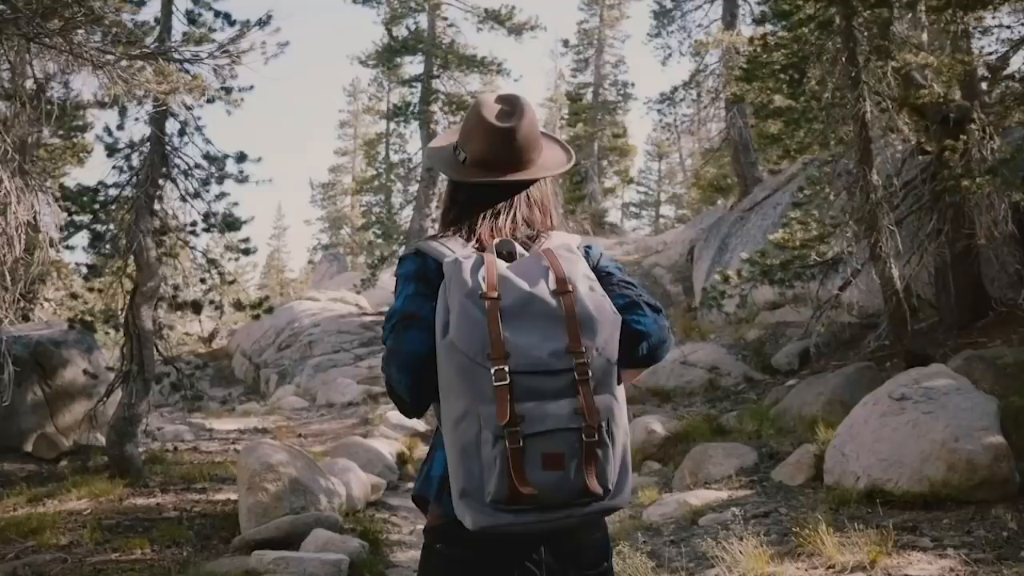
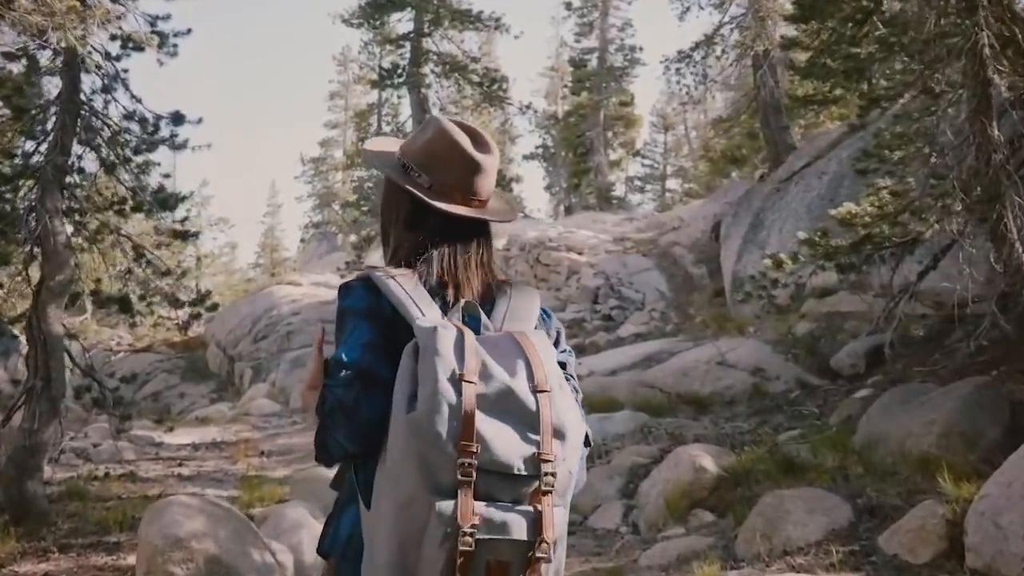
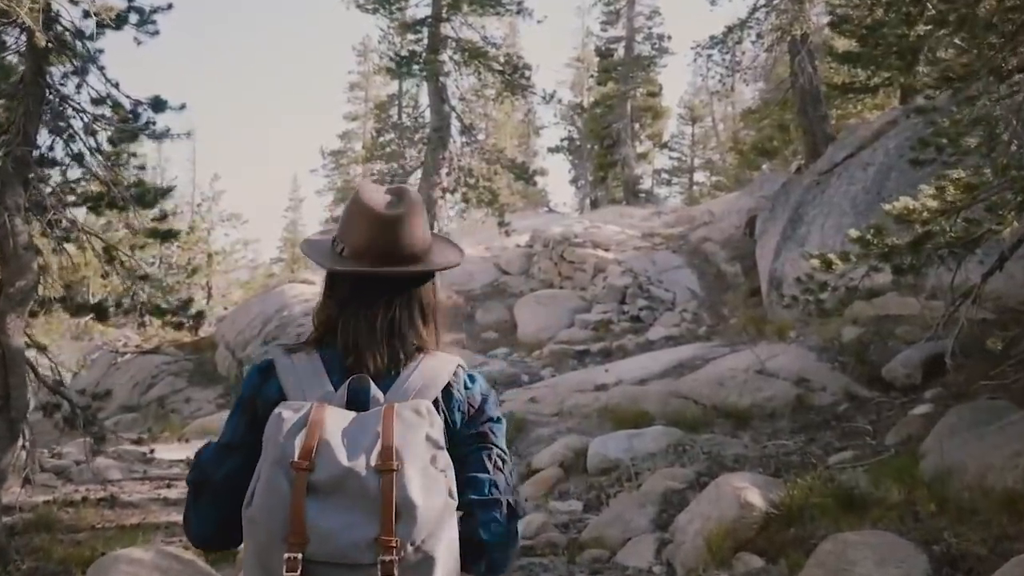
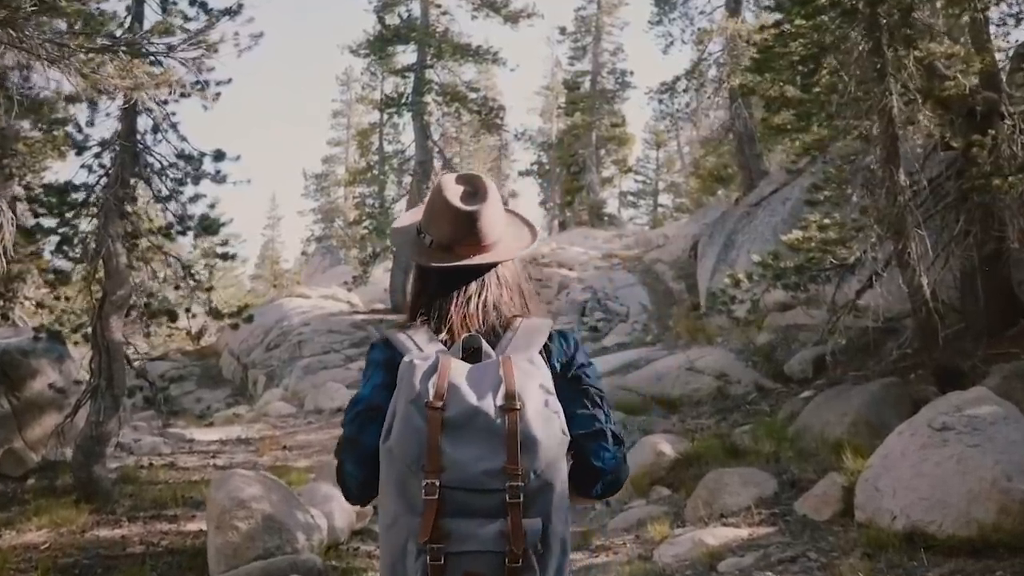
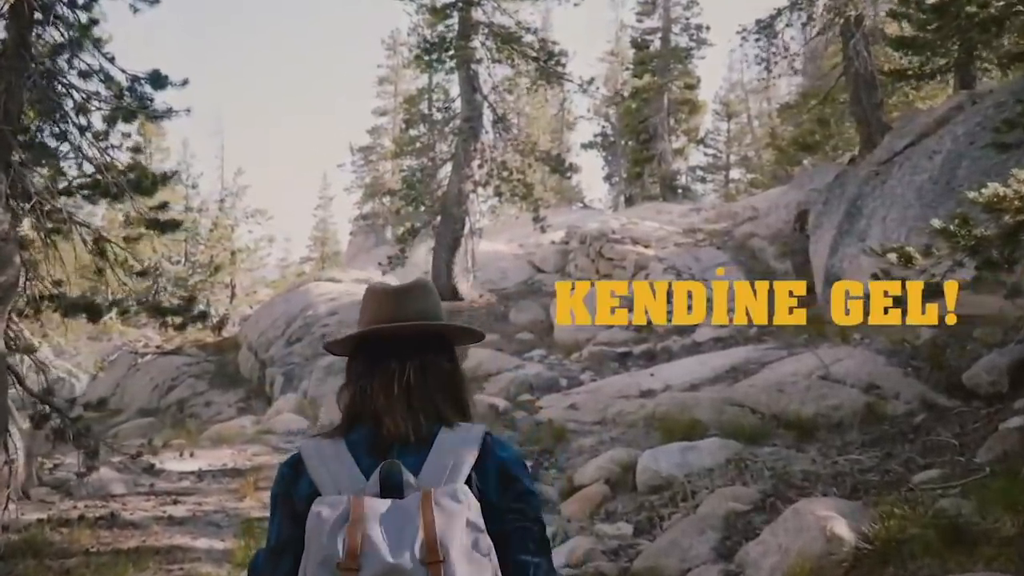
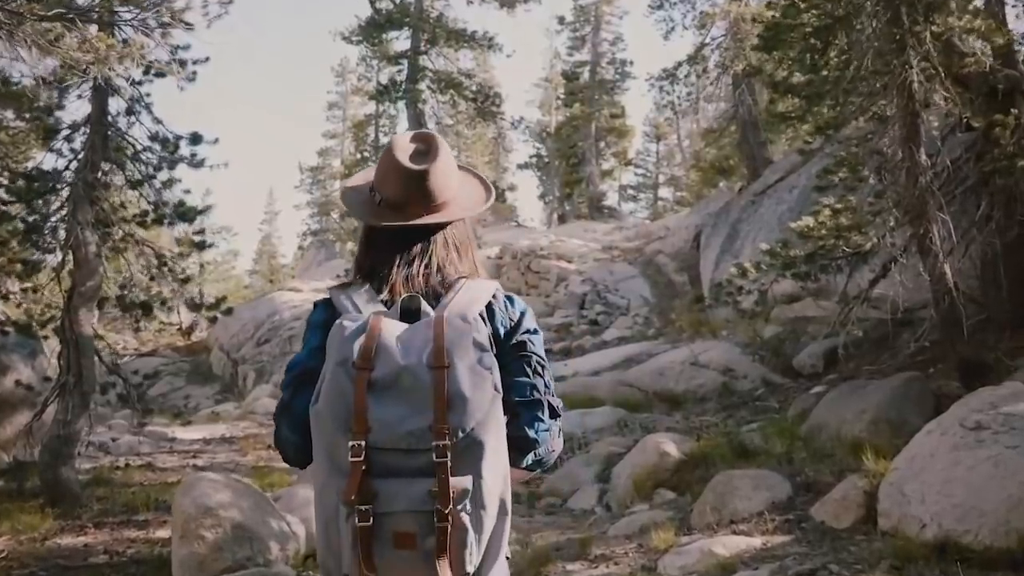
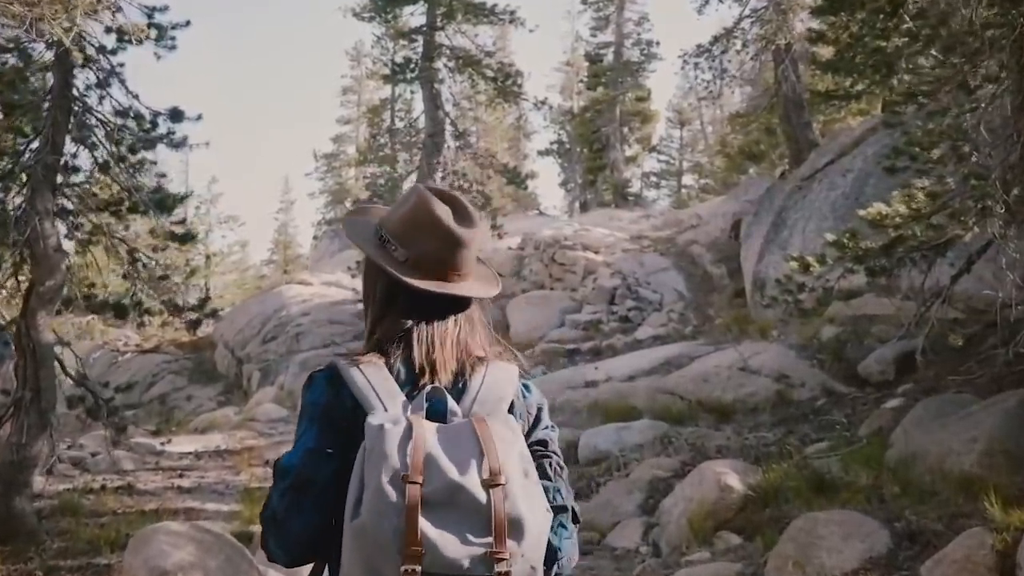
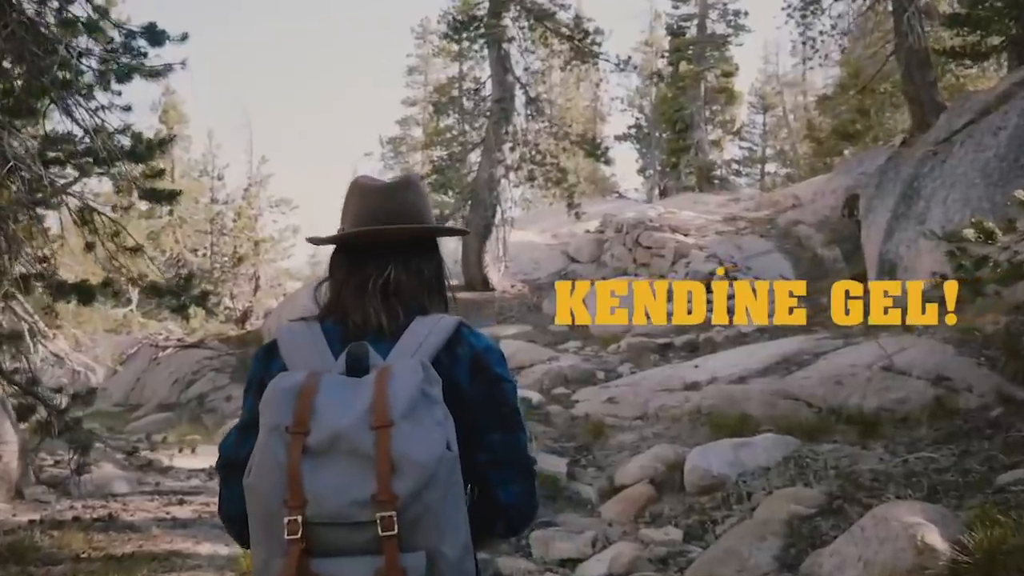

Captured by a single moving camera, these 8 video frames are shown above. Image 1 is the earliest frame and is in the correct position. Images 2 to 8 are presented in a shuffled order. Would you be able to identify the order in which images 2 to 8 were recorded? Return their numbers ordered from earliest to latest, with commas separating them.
4, 6, 2, 7, 3, 5, 8
